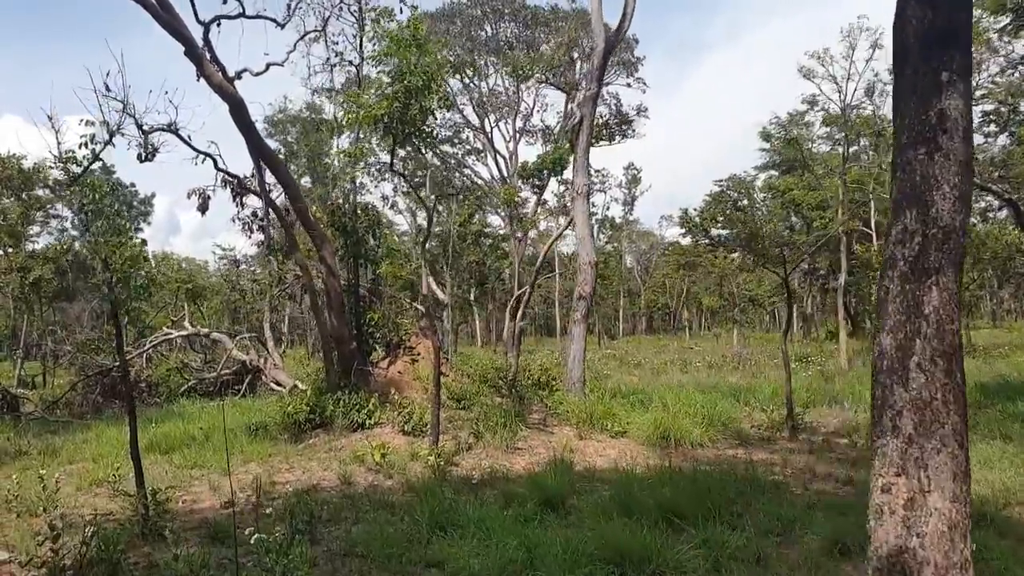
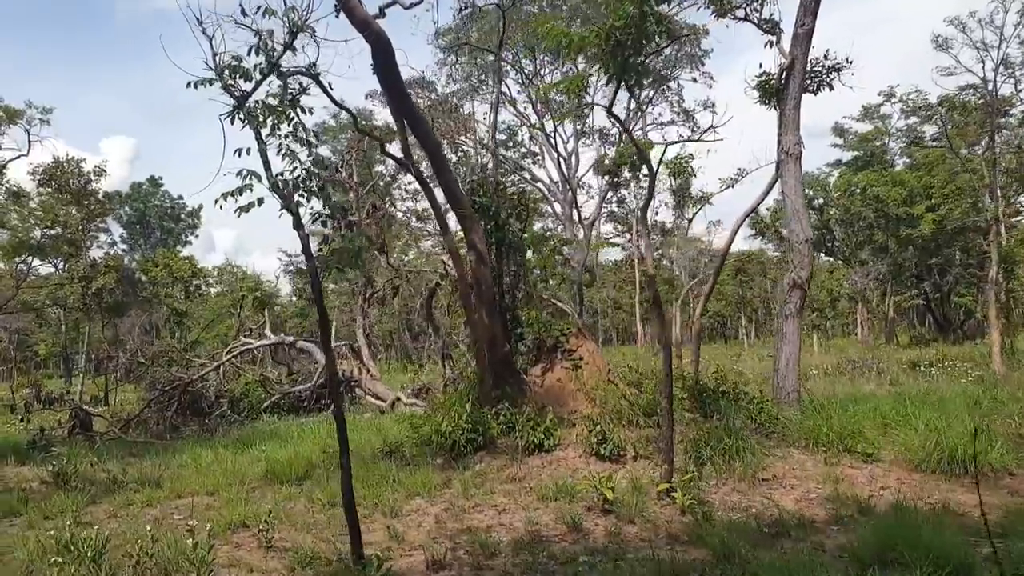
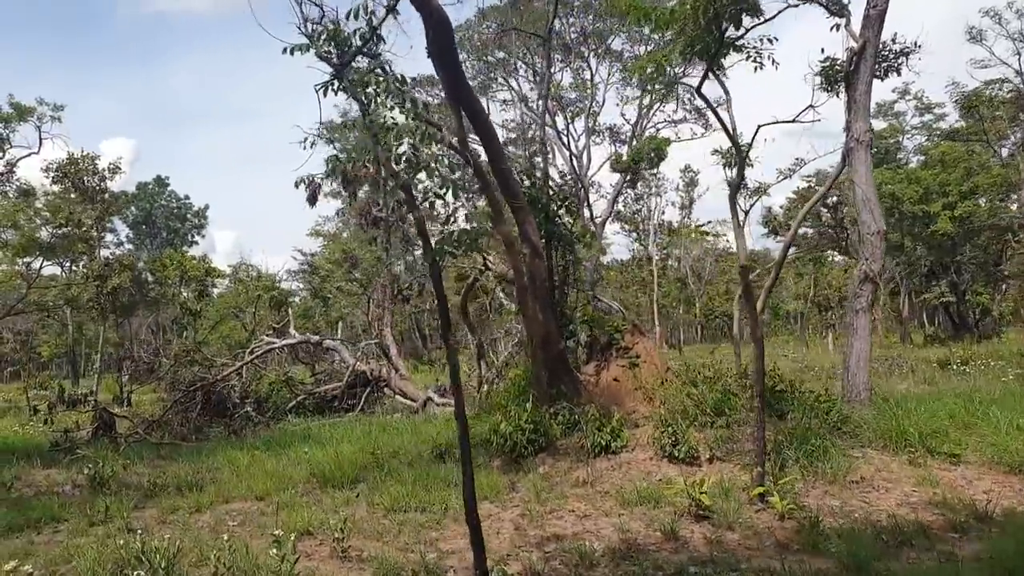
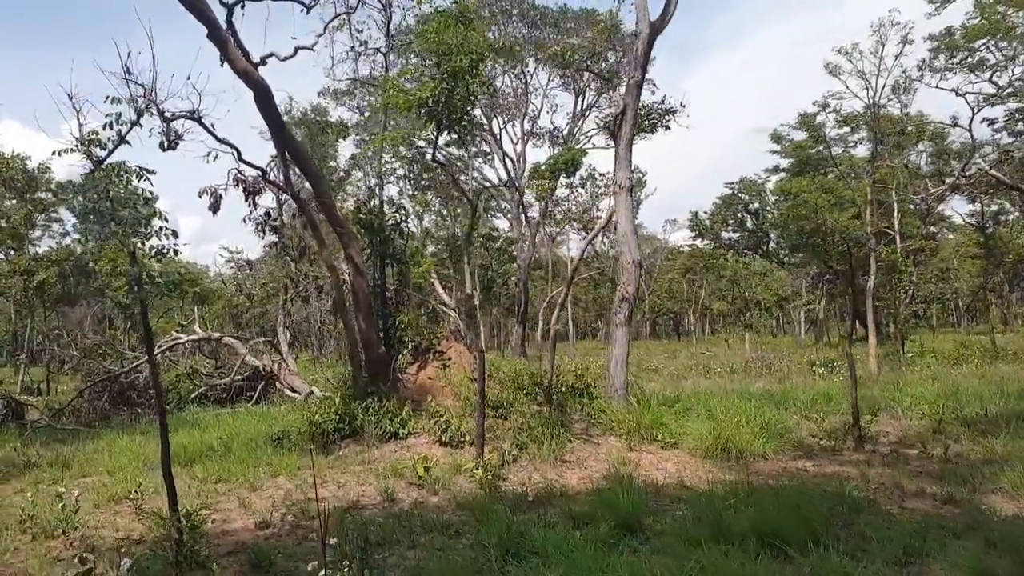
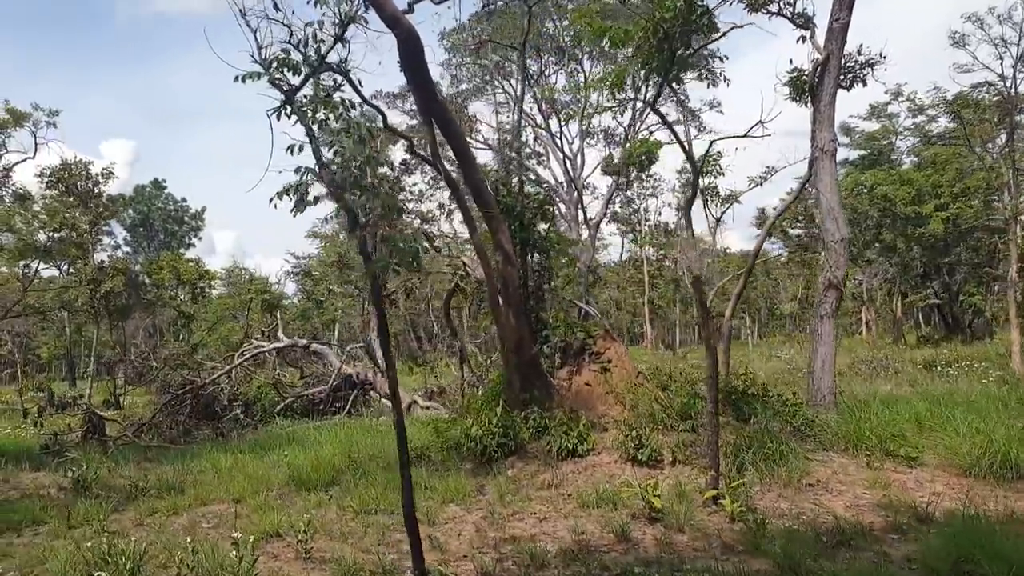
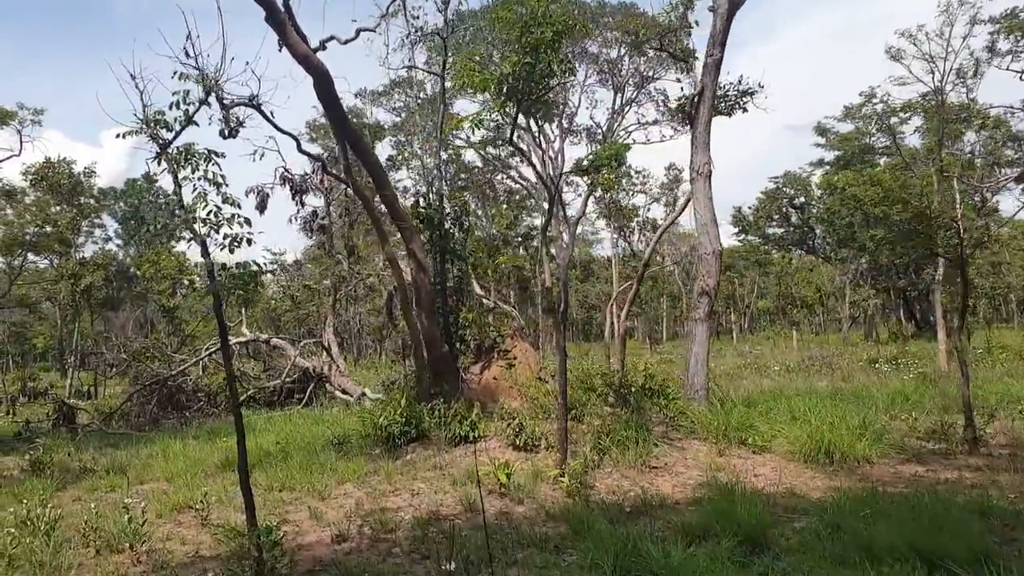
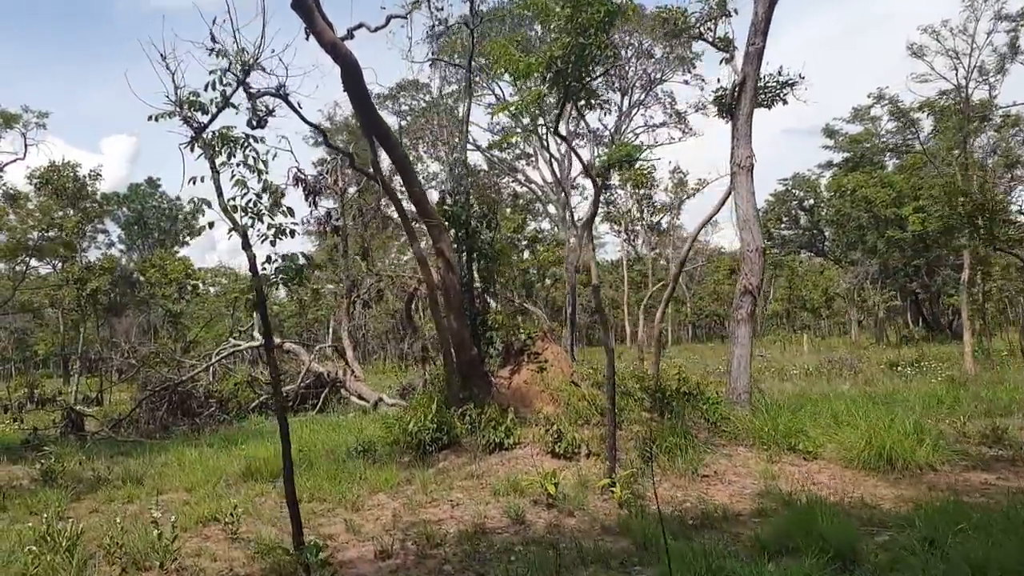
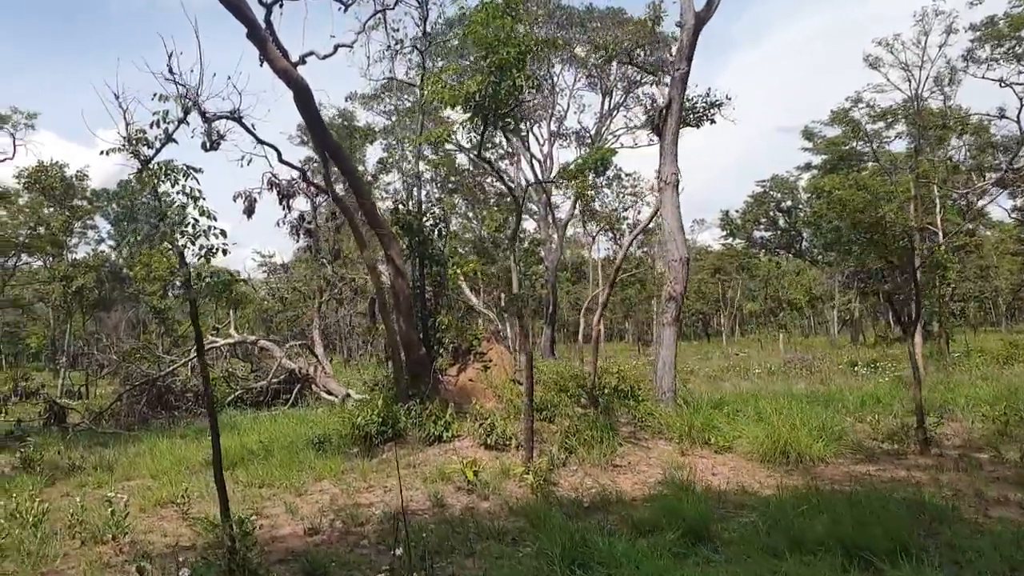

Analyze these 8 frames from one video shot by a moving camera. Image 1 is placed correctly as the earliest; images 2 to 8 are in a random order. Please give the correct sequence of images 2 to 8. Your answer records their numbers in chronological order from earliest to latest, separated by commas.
4, 8, 6, 7, 2, 5, 3
